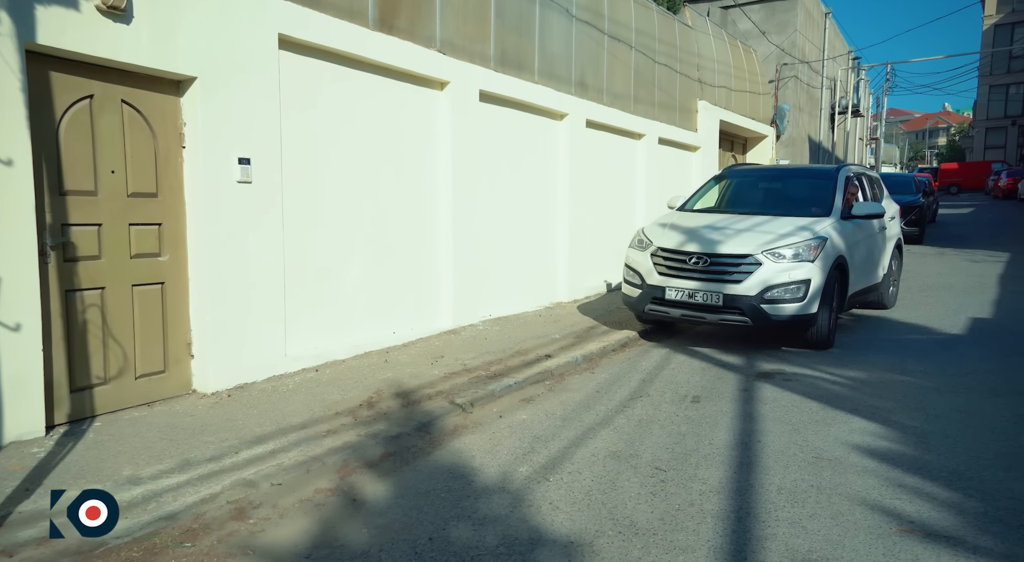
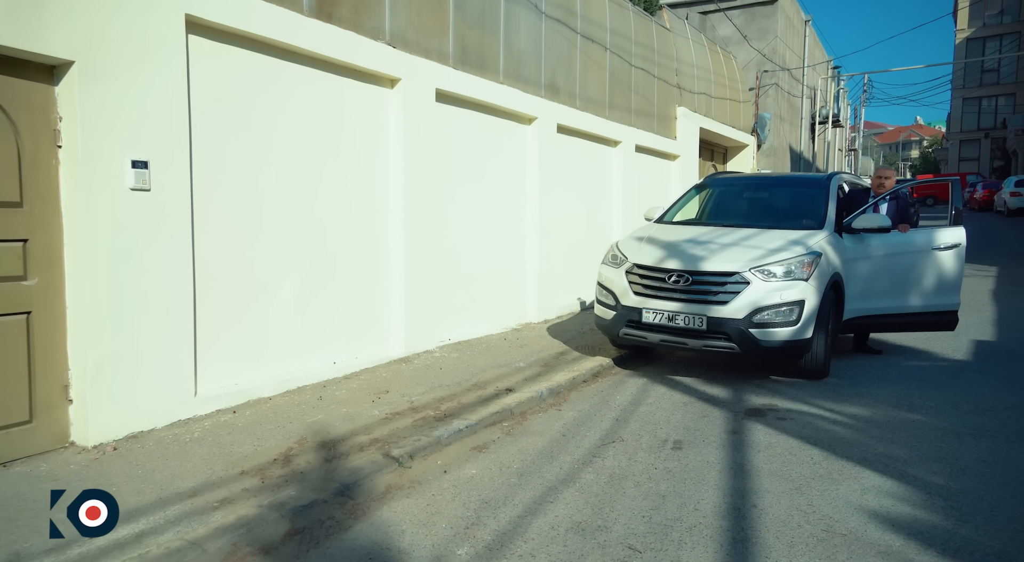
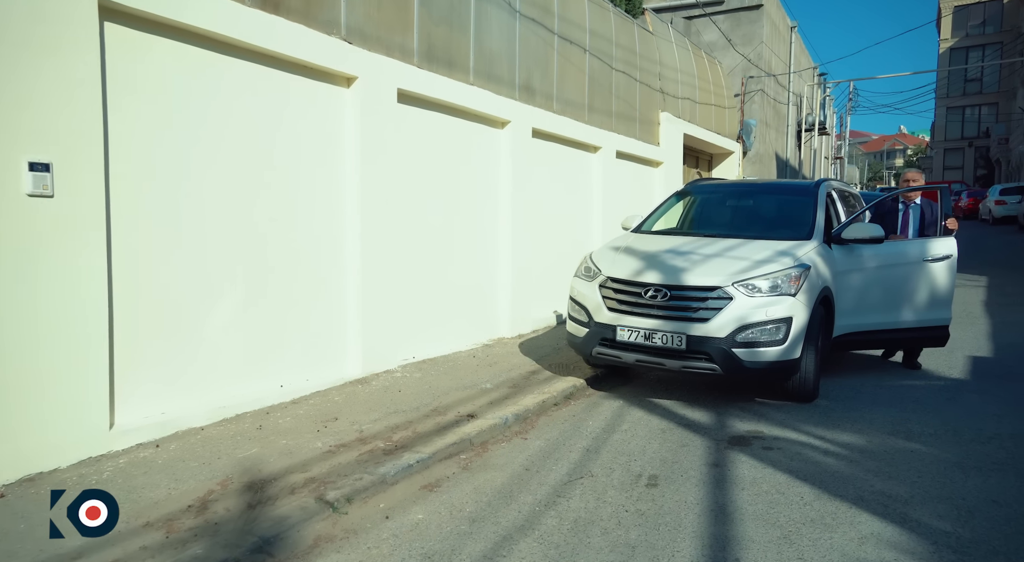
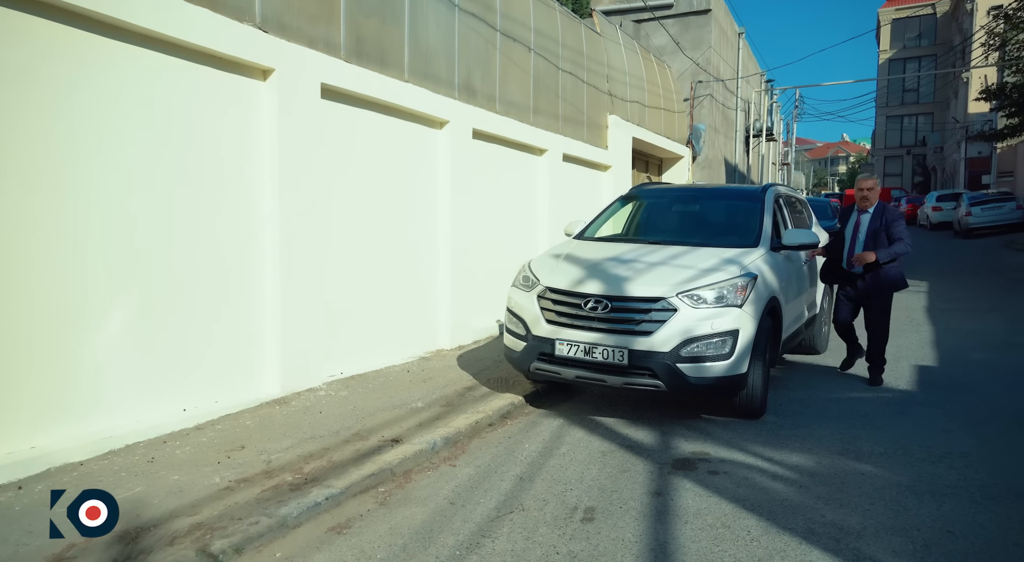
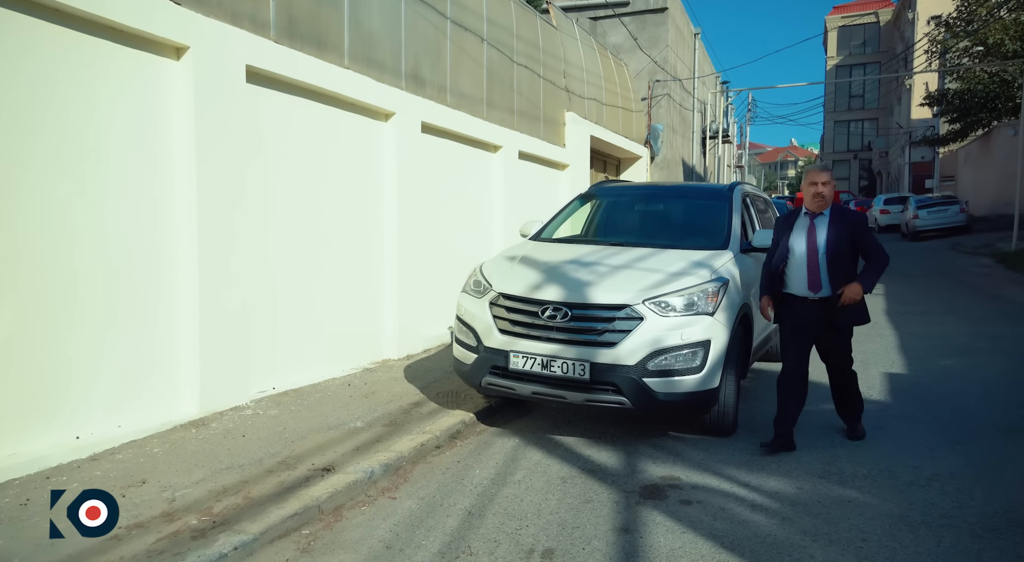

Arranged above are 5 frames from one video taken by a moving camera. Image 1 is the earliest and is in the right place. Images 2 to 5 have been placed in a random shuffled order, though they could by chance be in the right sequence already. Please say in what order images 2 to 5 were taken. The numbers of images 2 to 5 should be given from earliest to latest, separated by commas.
2, 3, 4, 5
